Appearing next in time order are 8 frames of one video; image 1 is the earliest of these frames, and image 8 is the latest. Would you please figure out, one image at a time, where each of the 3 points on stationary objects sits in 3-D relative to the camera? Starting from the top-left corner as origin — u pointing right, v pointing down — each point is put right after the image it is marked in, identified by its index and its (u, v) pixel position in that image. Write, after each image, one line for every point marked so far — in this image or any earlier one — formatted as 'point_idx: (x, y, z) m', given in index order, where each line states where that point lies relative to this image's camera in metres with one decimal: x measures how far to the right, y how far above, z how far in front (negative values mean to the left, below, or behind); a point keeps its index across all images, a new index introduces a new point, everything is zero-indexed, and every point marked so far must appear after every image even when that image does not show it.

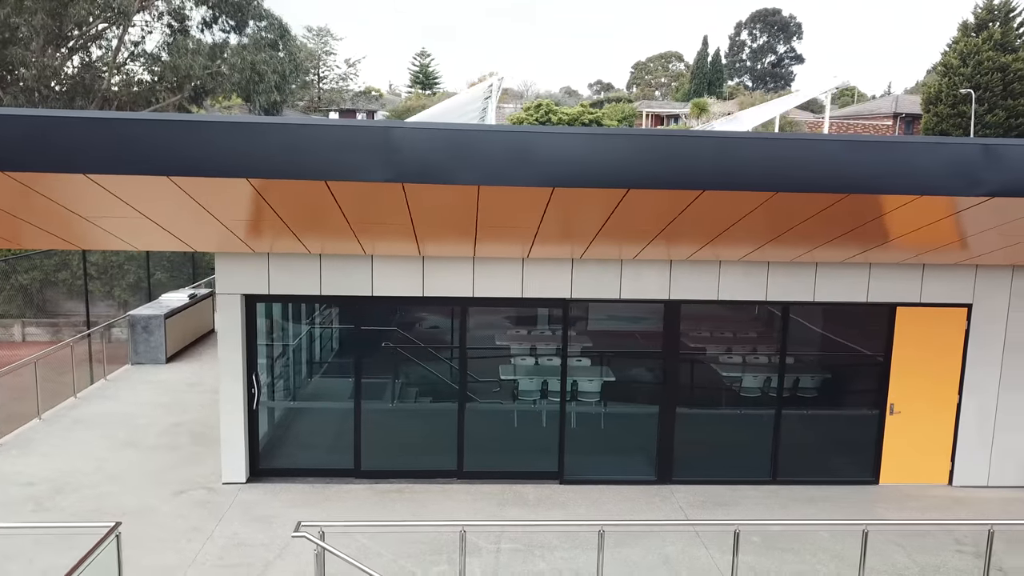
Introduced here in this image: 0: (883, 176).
0: (+2.5, +0.7, +5.4) m
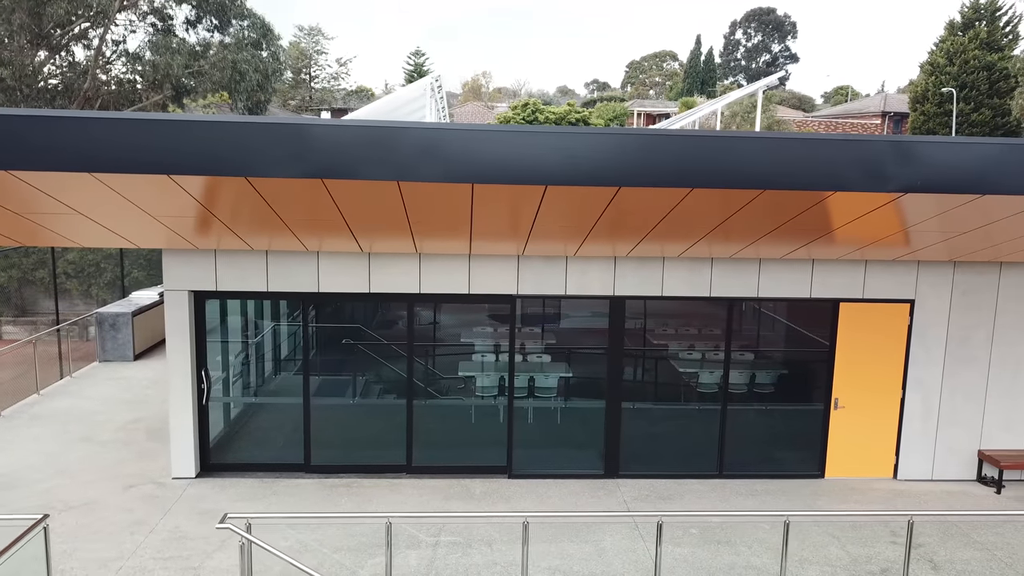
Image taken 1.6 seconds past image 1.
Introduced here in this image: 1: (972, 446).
0: (+1.9, +0.8, +5.5) m
1: (+5.0, -1.7, +8.7) m
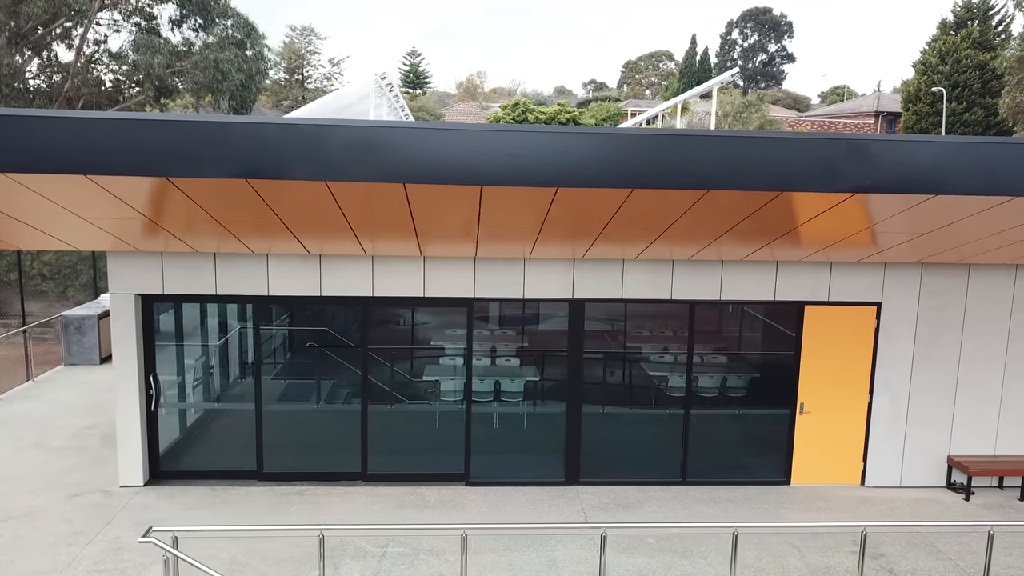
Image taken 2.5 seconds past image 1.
0: (+1.5, +0.7, +5.3) m
1: (+4.5, -1.7, +8.5) m
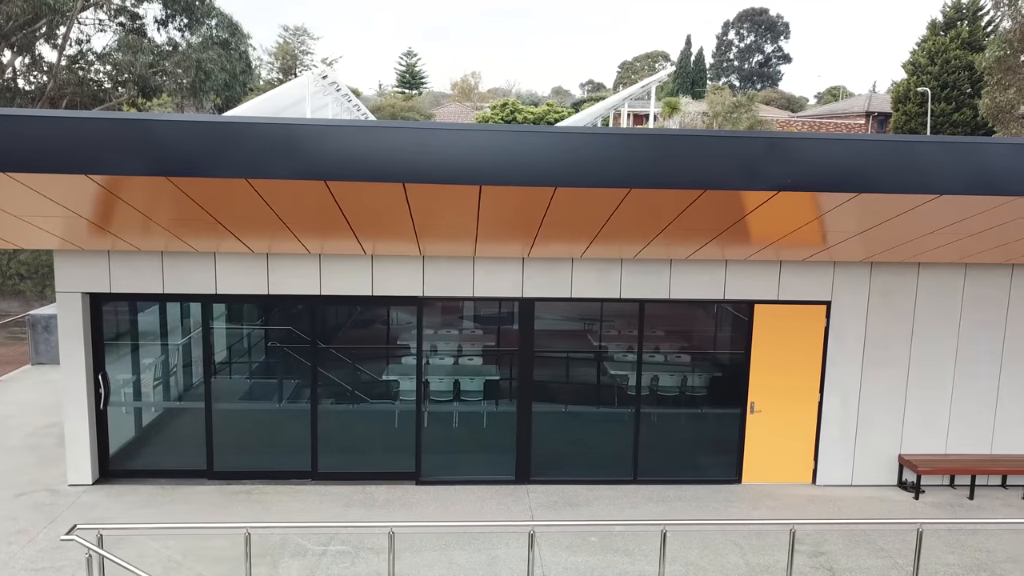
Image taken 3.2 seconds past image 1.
0: (+1.0, +0.8, +5.3) m
1: (+4.0, -1.7, +8.5) m
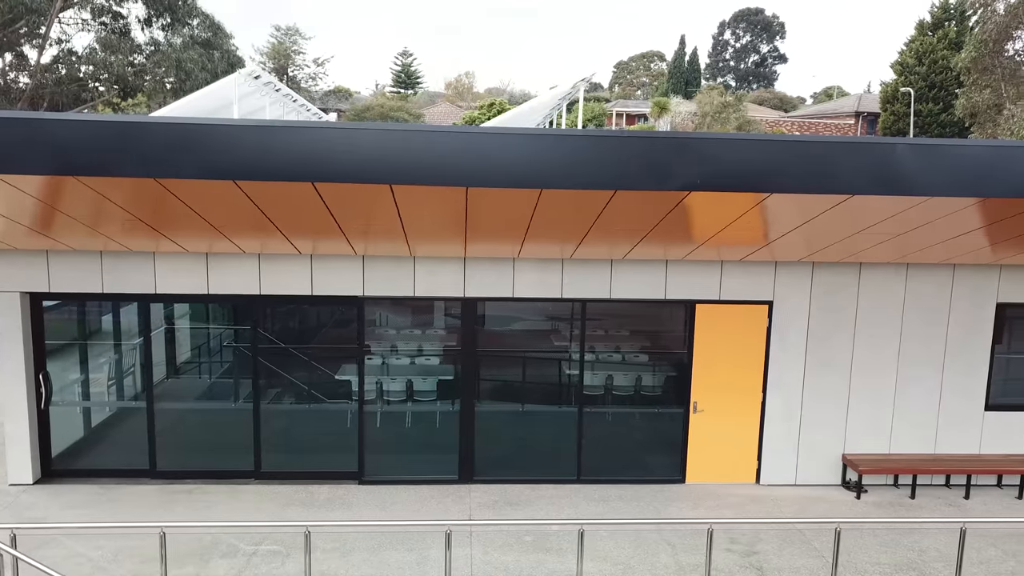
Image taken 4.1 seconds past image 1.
0: (+0.4, +0.8, +5.3) m
1: (+3.4, -1.7, +8.6) m
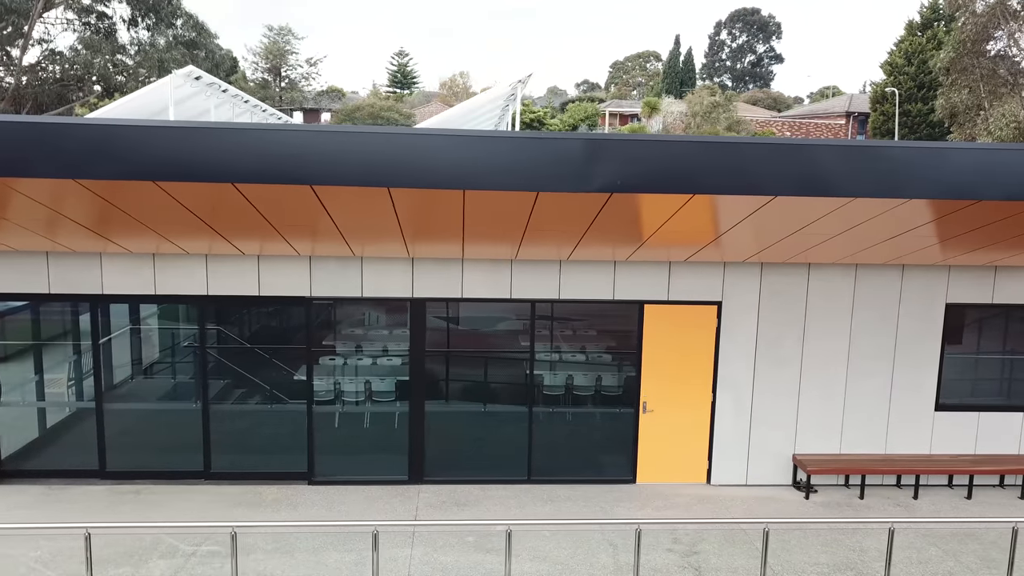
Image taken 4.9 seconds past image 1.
0: (-0.1, +0.8, +5.3) m
1: (+2.9, -1.7, +8.6) m
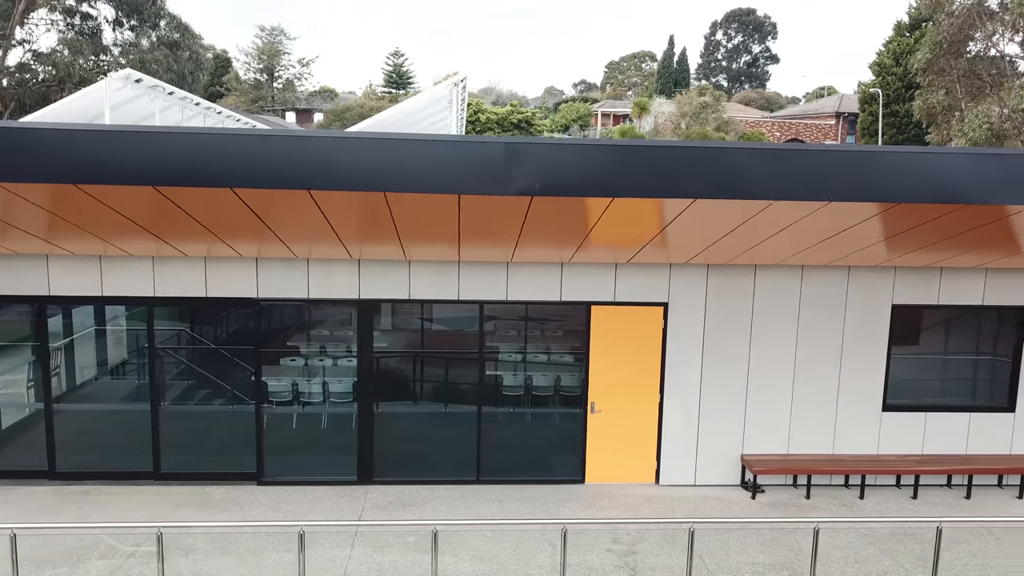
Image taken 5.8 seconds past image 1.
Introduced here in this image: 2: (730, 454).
0: (-0.7, +0.7, +5.3) m
1: (+2.4, -1.7, +8.6) m
2: (+2.3, -1.8, +8.6) m
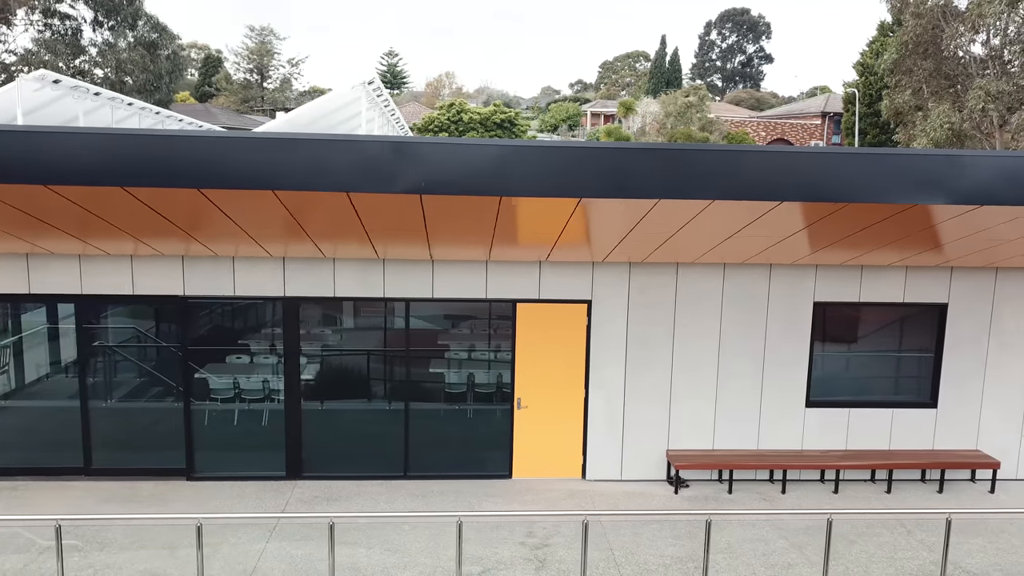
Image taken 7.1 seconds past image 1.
0: (-1.4, +0.8, +5.5) m
1: (+1.6, -1.7, +8.7) m
2: (+1.6, -1.8, +8.7) m
